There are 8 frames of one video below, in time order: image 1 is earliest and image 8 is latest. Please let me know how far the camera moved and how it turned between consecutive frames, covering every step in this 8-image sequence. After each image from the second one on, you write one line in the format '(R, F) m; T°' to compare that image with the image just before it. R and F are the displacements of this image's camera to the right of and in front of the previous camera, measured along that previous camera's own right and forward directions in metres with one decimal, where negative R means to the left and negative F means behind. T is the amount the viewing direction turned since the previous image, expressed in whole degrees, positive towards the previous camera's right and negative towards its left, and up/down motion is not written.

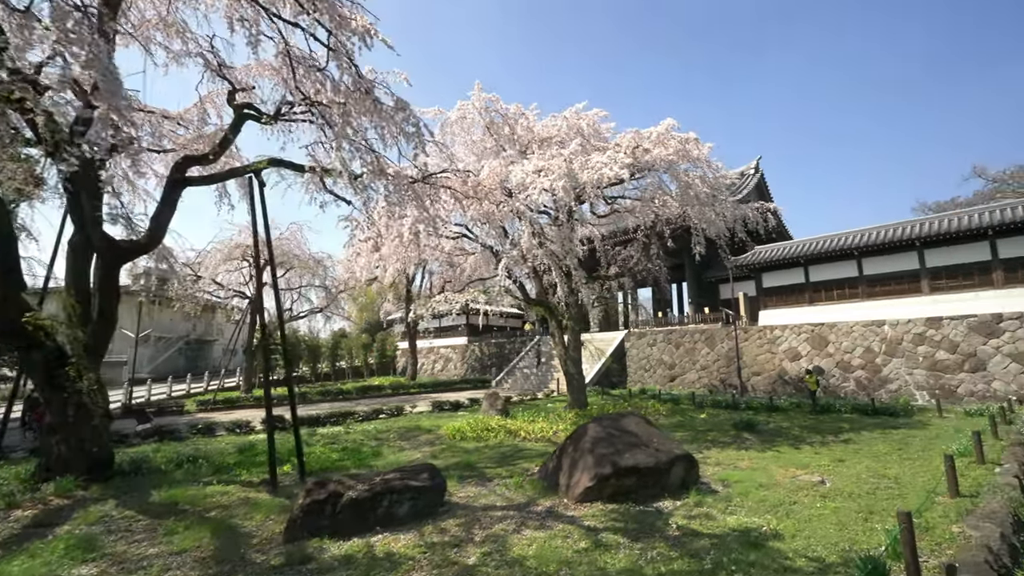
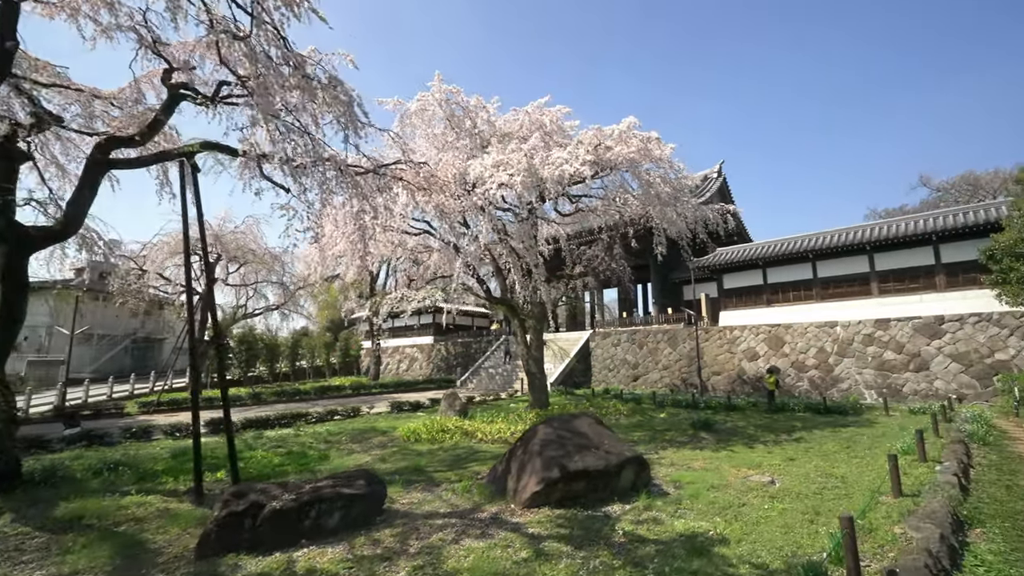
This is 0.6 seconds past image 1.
(+0.3, +0.3) m; +4°
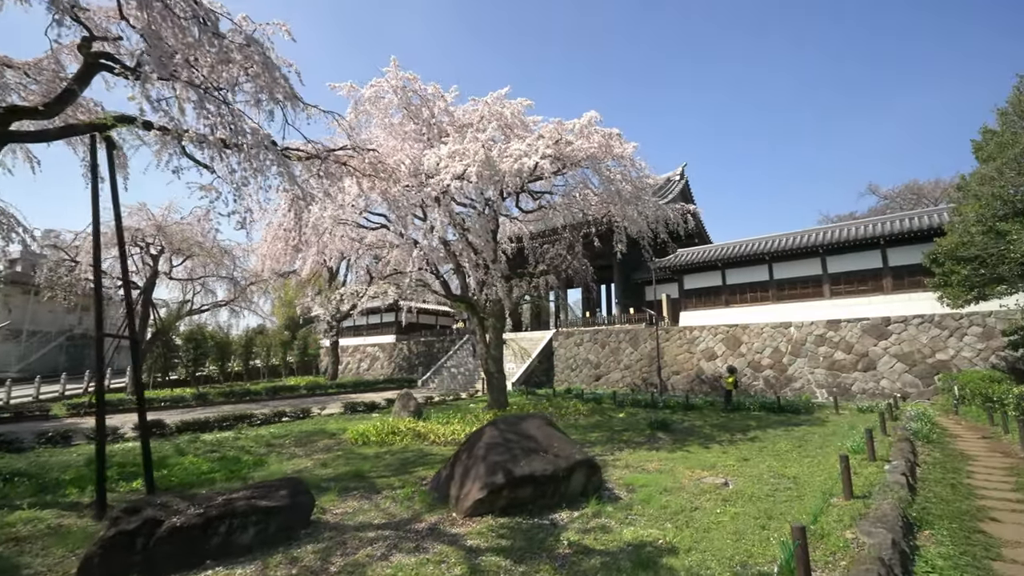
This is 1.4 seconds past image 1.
(+0.3, +0.4) m; +4°
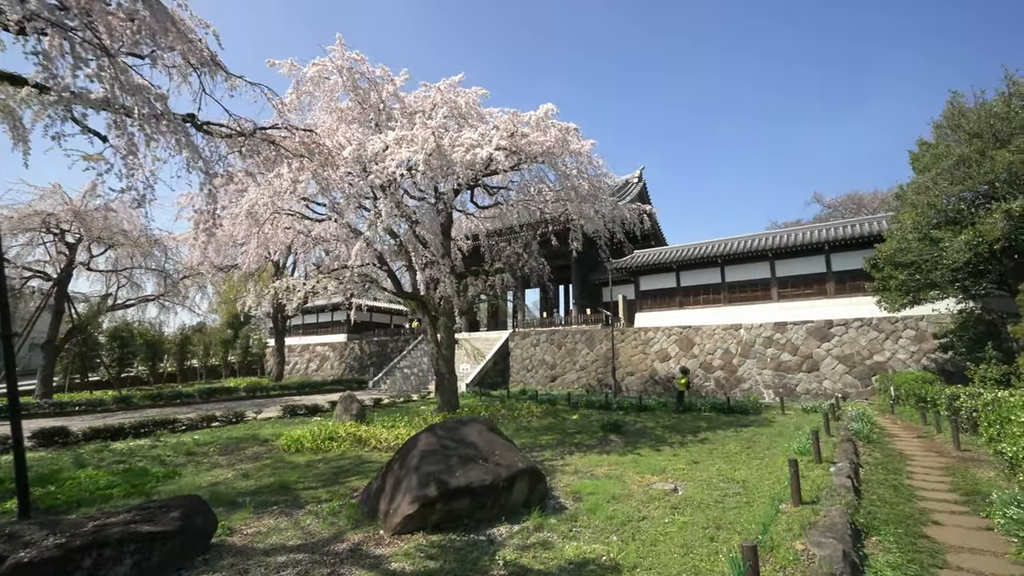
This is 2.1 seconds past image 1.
(+0.2, +0.5) m; +5°
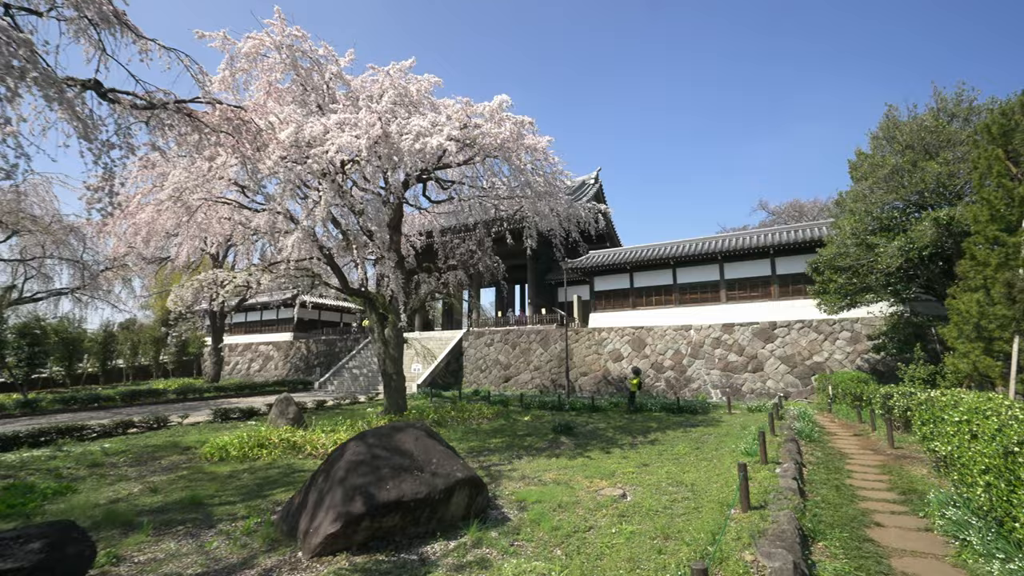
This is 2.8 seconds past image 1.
(+0.2, +0.4) m; +5°
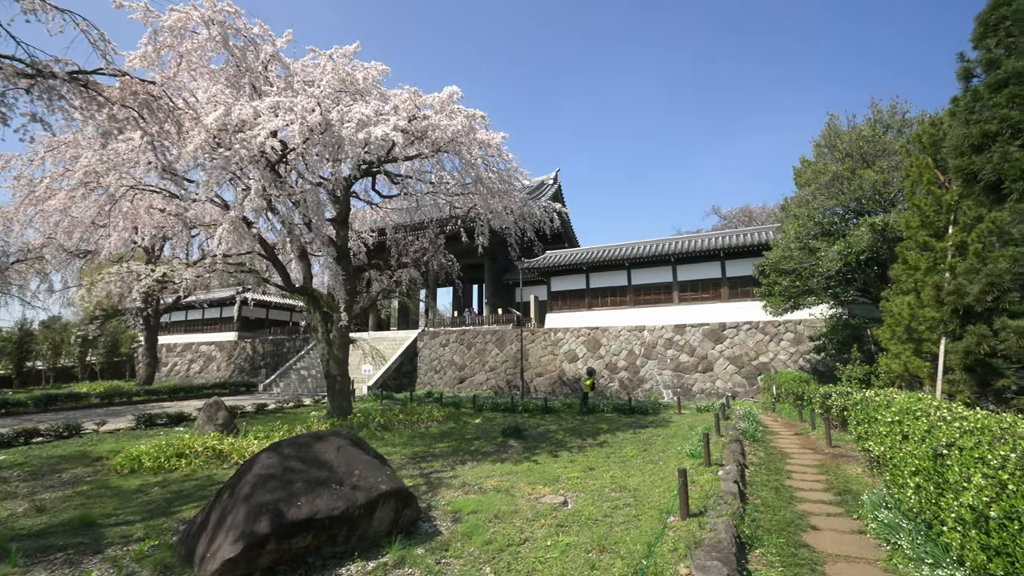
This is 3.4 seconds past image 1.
(+0.3, +0.3) m; +5°
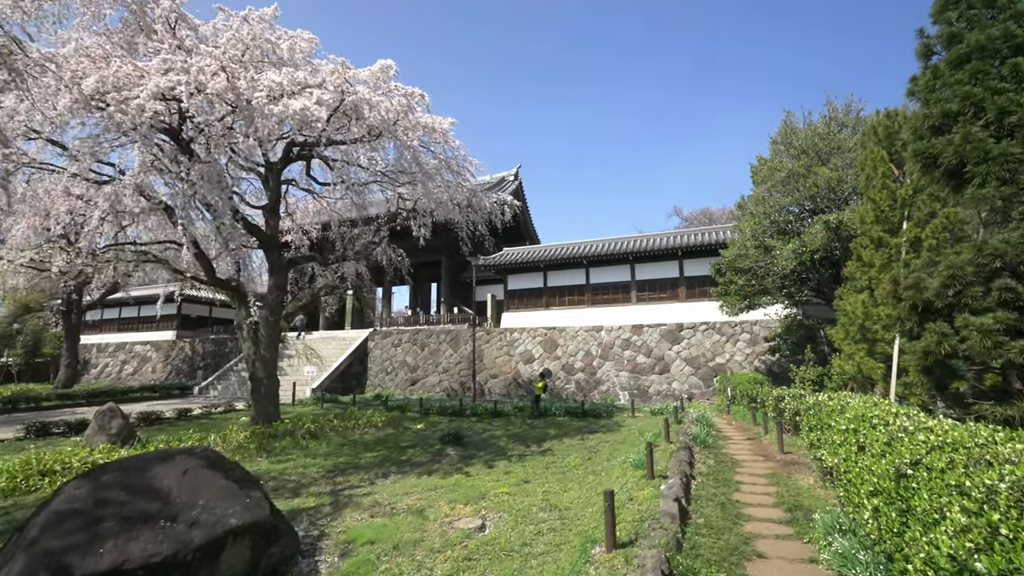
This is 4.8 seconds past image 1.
(+0.6, +0.8) m; +4°
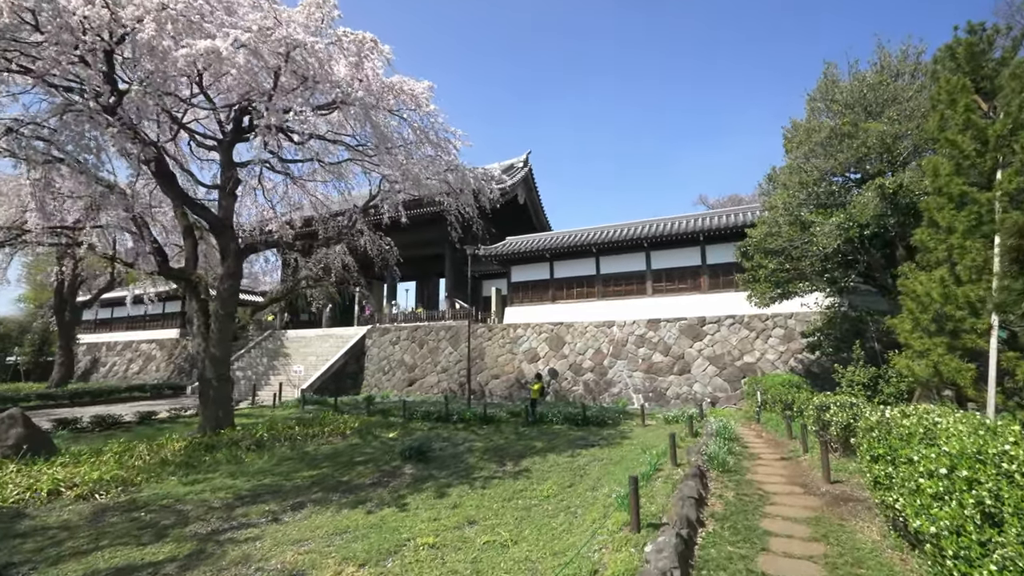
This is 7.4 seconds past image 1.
(+1.0, +1.9) m; -3°
